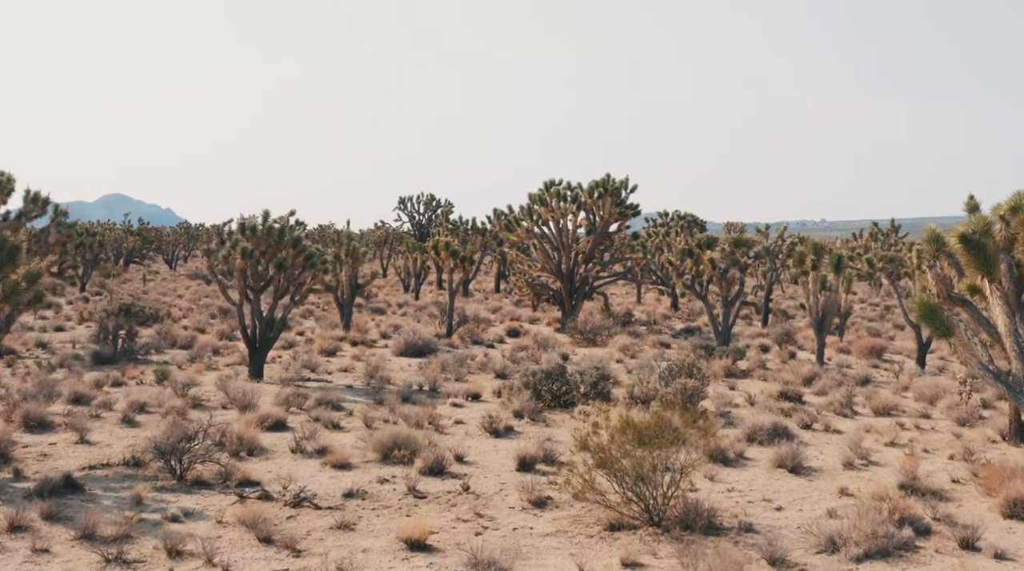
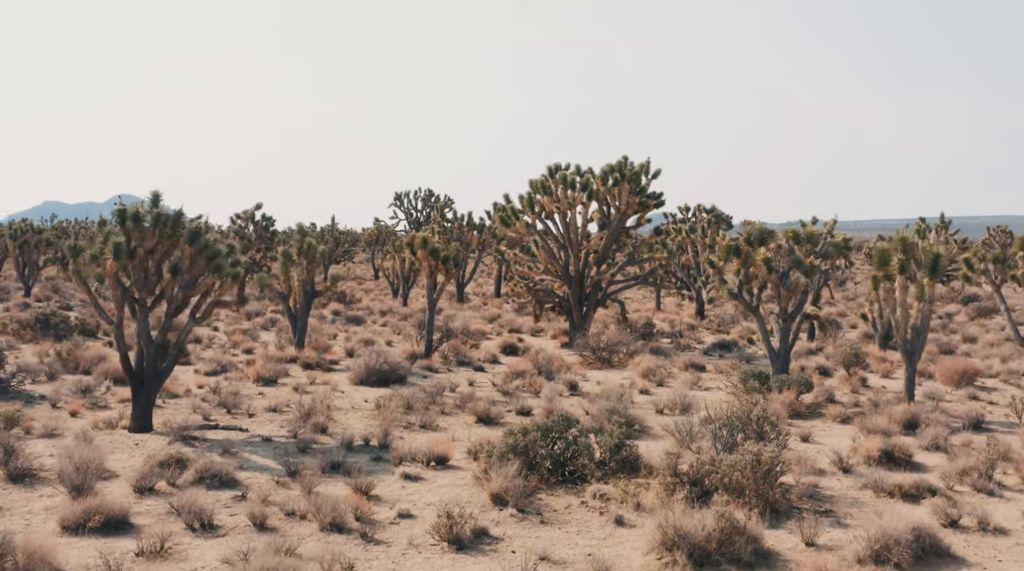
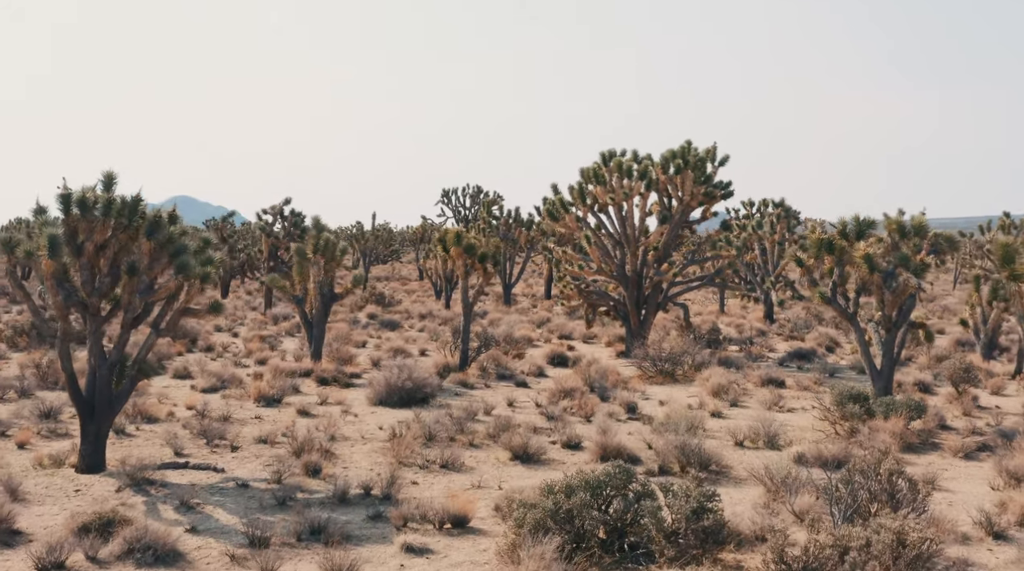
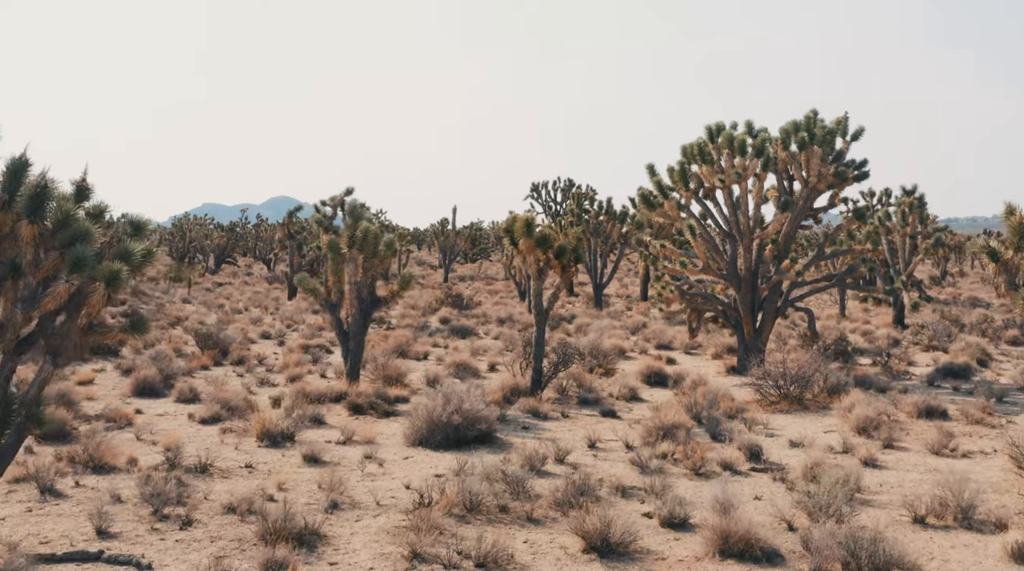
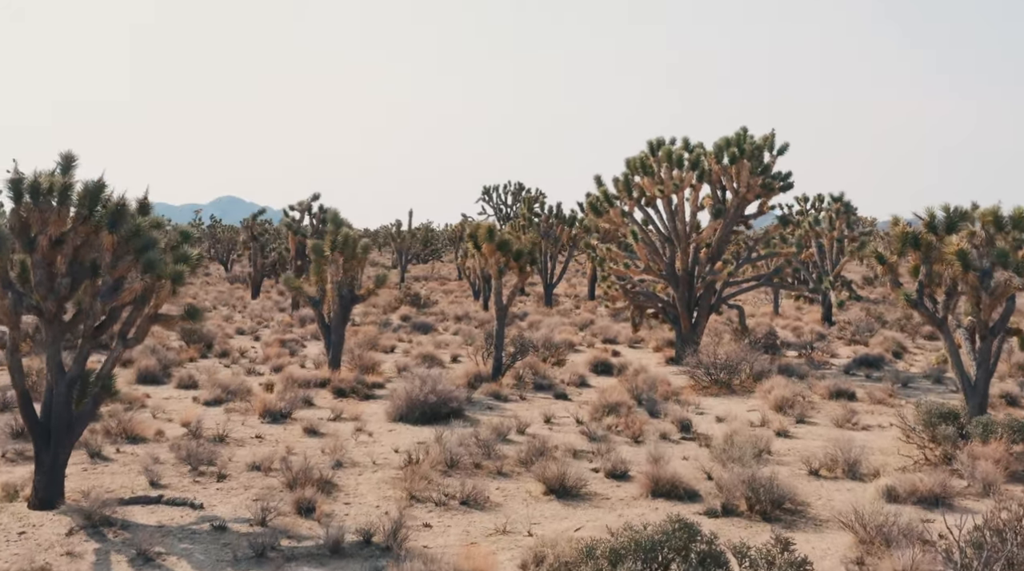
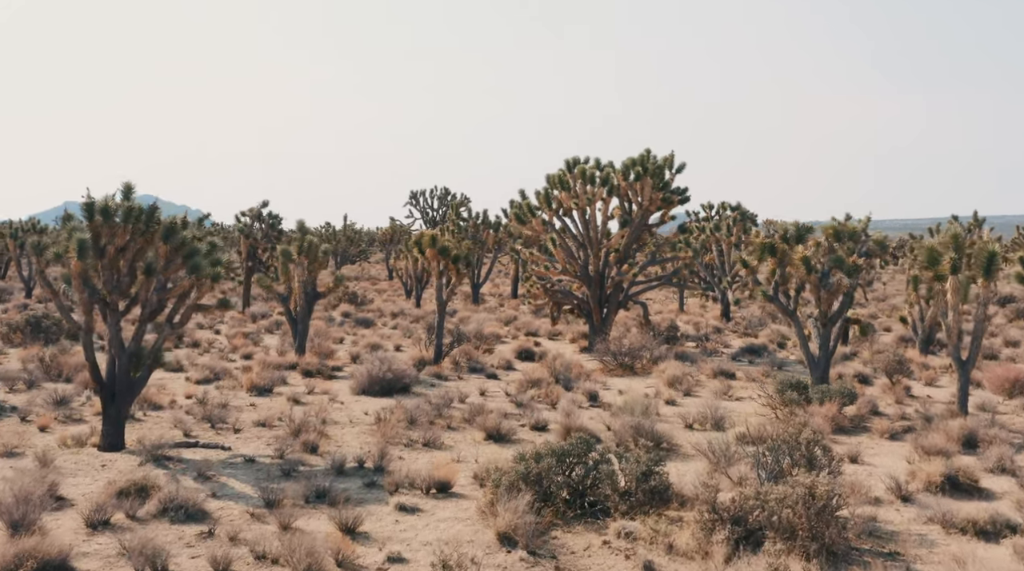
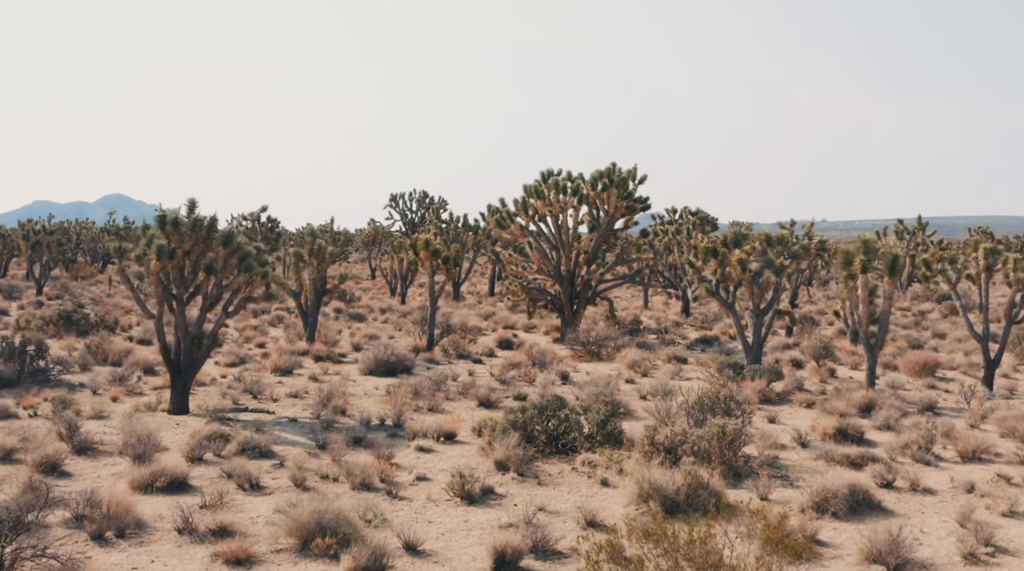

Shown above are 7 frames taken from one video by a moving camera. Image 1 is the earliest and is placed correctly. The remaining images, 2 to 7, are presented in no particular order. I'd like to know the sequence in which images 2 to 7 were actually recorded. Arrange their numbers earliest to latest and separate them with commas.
7, 2, 6, 3, 5, 4
